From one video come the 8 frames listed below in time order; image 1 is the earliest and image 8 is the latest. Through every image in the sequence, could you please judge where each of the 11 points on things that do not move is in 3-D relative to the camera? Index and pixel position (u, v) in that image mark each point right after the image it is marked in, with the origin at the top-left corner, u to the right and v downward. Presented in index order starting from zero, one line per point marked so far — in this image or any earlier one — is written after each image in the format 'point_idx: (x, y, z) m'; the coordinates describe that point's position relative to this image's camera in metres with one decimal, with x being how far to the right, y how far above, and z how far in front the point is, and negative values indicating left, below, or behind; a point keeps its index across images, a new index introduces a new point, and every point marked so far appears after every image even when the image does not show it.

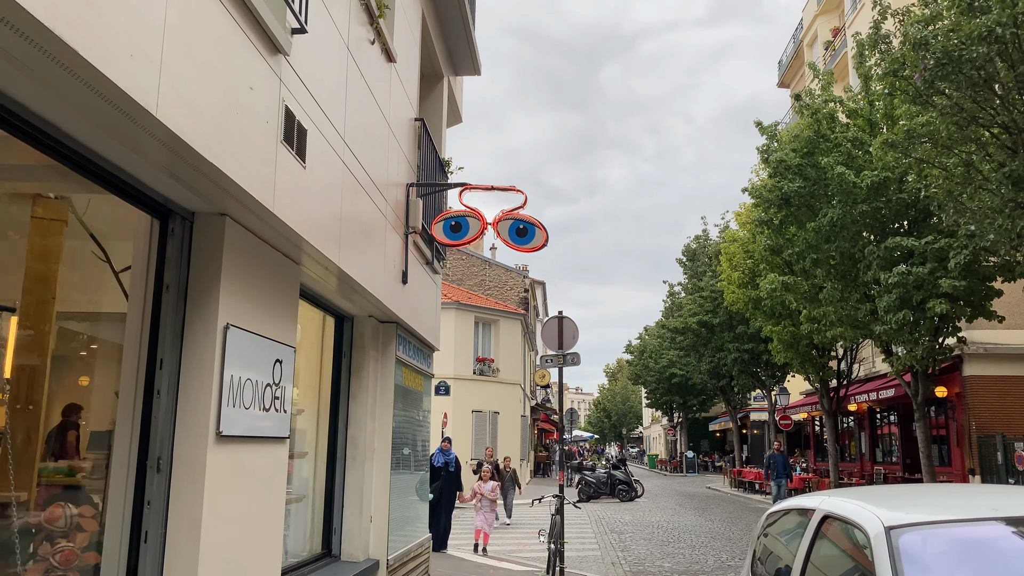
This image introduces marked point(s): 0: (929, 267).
0: (+7.1, +0.4, +14.1) m
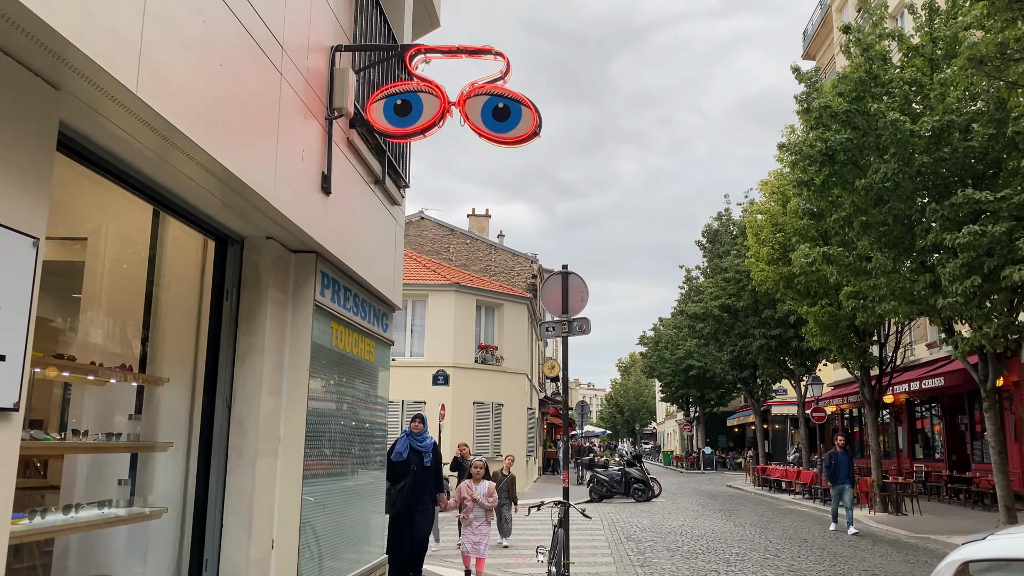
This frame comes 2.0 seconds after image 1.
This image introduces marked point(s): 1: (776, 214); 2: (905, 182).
0: (+7.0, +0.9, +11.8) m
1: (+6.2, +1.8, +19.4) m
2: (+6.2, +1.7, +12.9) m
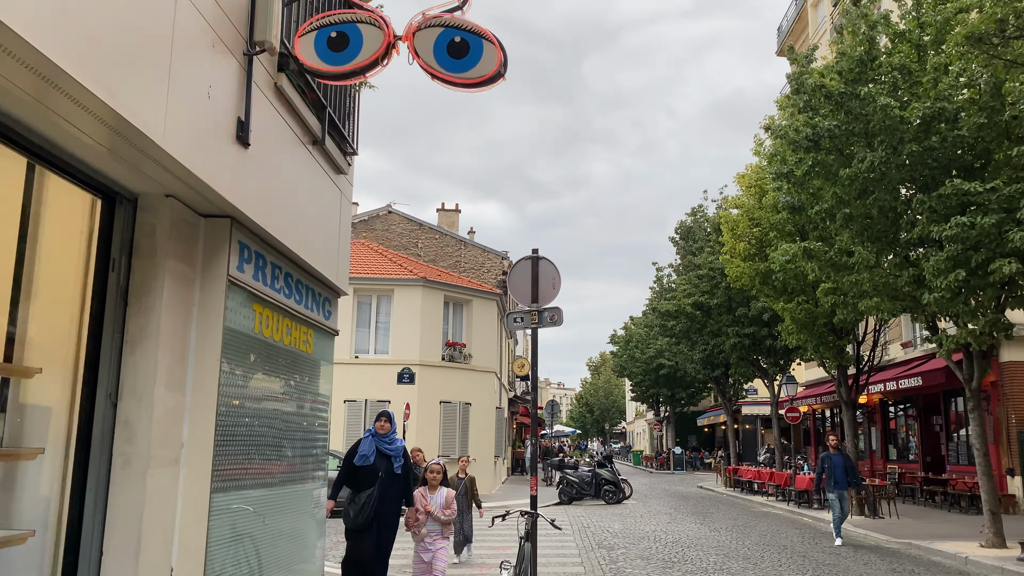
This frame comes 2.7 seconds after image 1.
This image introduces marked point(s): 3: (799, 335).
0: (+6.6, +1.0, +11.3) m
1: (+5.5, +1.9, +18.9) m
2: (+5.7, +1.8, +12.4) m
3: (+6.2, -1.0, +18.0) m
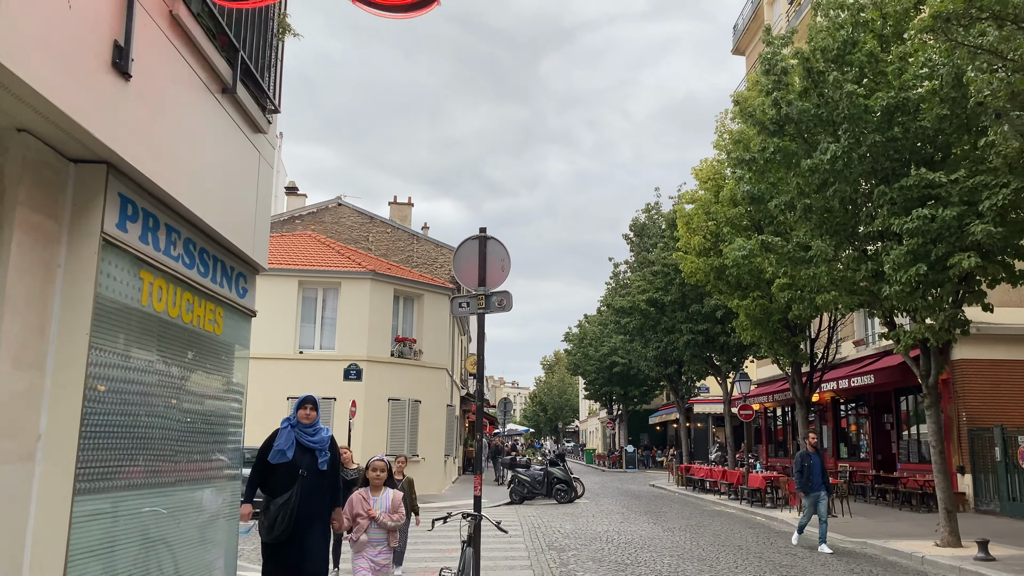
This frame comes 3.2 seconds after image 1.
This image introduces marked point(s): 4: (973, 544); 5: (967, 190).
0: (+5.9, +1.0, +11.1) m
1: (+4.4, +2.0, +18.6) m
2: (+5.0, +1.8, +12.1) m
3: (+5.2, -0.9, +17.7) m
4: (+6.6, -3.7, +12.0) m
5: (+6.2, +1.3, +11.2) m
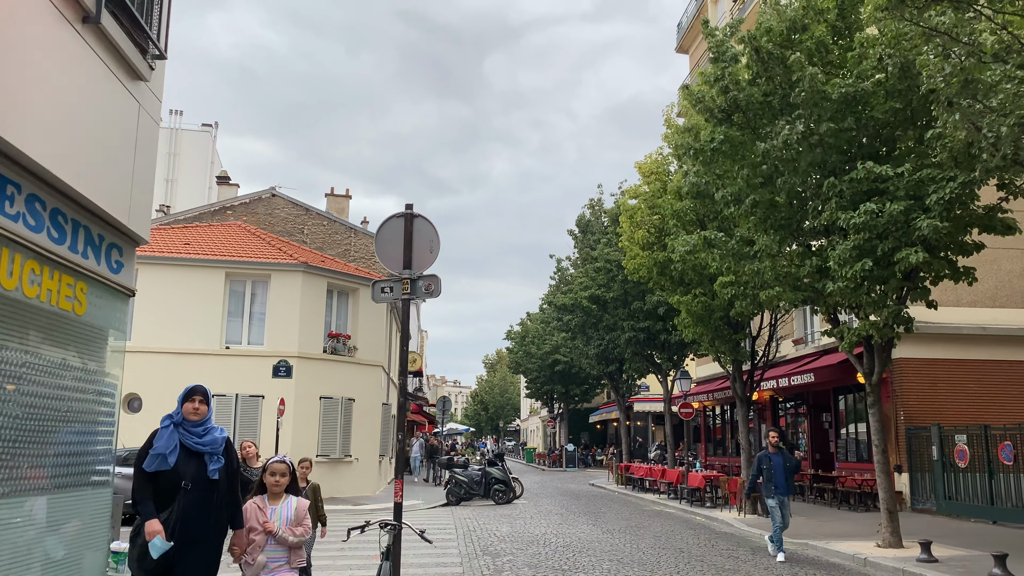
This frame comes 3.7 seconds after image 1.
0: (+5.1, +1.1, +10.8) m
1: (+3.1, +2.1, +18.2) m
2: (+4.1, +1.9, +11.8) m
3: (+3.9, -0.9, +17.4) m
4: (+5.7, -3.6, +11.8) m
5: (+5.3, +1.4, +11.0) m
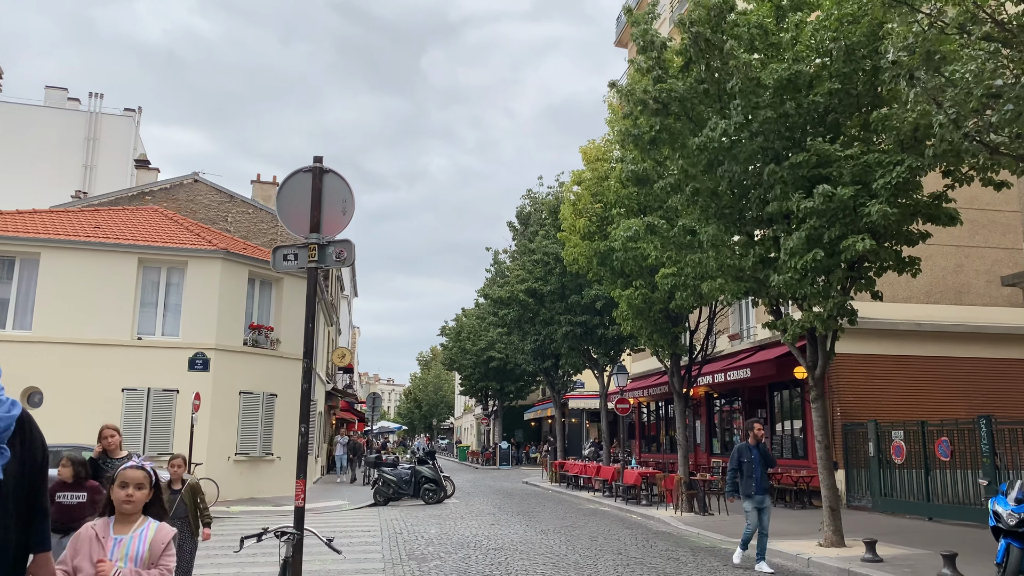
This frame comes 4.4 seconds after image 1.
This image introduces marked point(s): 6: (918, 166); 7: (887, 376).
0: (+4.3, +1.2, +10.4) m
1: (+1.7, +2.2, +17.7) m
2: (+3.2, +2.1, +11.3) m
3: (+2.5, -0.7, +16.9) m
4: (+4.7, -3.5, +11.4) m
5: (+4.5, +1.5, +10.6) m
6: (+4.9, +1.5, +10.1) m
7: (+7.9, -1.9, +17.5) m
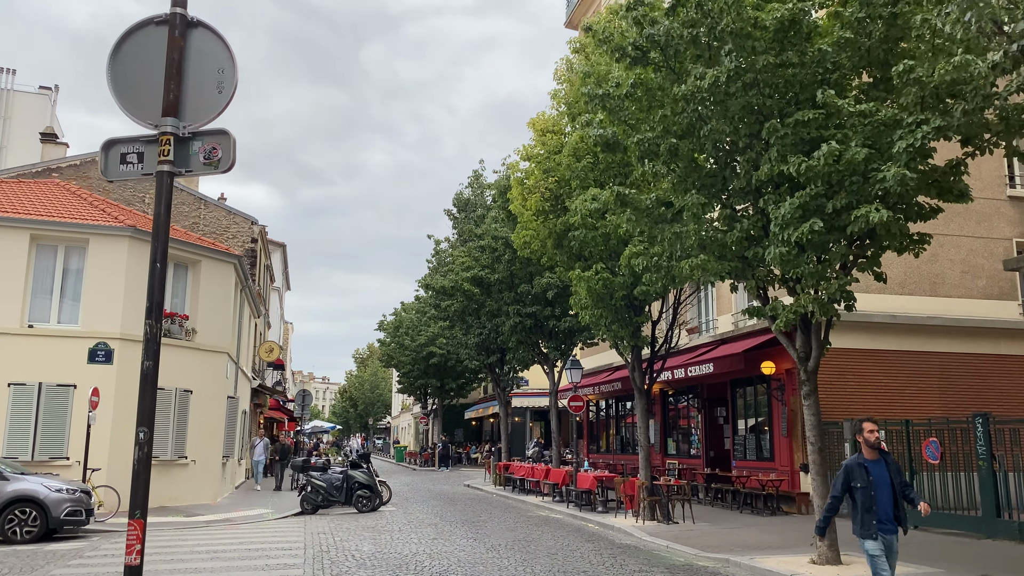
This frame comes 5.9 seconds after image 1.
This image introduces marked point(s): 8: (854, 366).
0: (+3.8, +1.5, +9.0) m
1: (+0.7, +2.5, +16.0) m
2: (+2.6, +2.3, +9.8) m
3: (+1.5, -0.4, +15.3) m
4: (+4.1, -3.3, +10.0) m
5: (+4.0, +1.8, +9.2) m
6: (+4.5, +1.7, +8.7) m
7: (+6.9, -1.6, +16.3) m
8: (+6.7, -1.5, +16.3) m
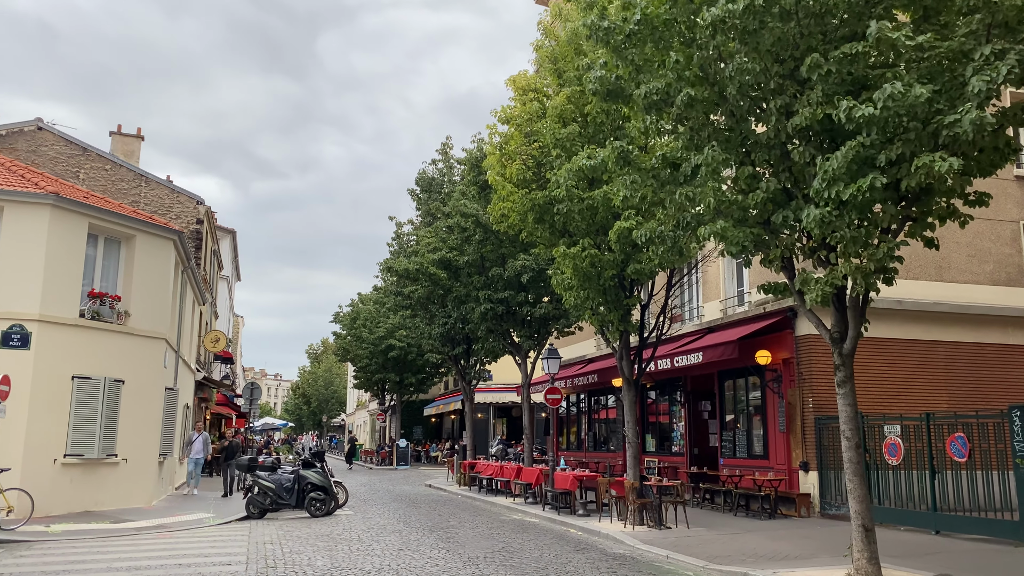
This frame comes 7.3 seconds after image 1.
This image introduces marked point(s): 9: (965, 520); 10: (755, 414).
0: (+3.7, +1.8, +7.5) m
1: (+0.3, +2.9, +14.4) m
2: (+2.6, +2.7, +8.2) m
3: (+1.1, -0.1, +13.7) m
4: (+4.0, -3.0, +8.6) m
5: (+3.9, +2.1, +7.7) m
6: (+4.4, +2.0, +7.2) m
7: (+6.4, -1.3, +15.0) m
8: (+6.2, -1.2, +15.0) m
9: (+6.2, -3.2, +11.3) m
10: (+4.9, -2.5, +16.6) m
